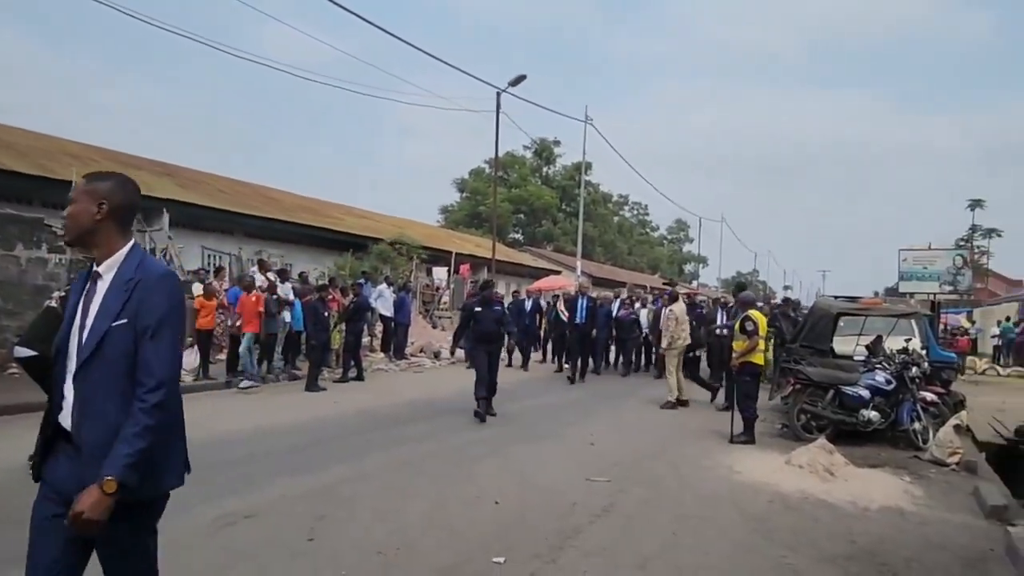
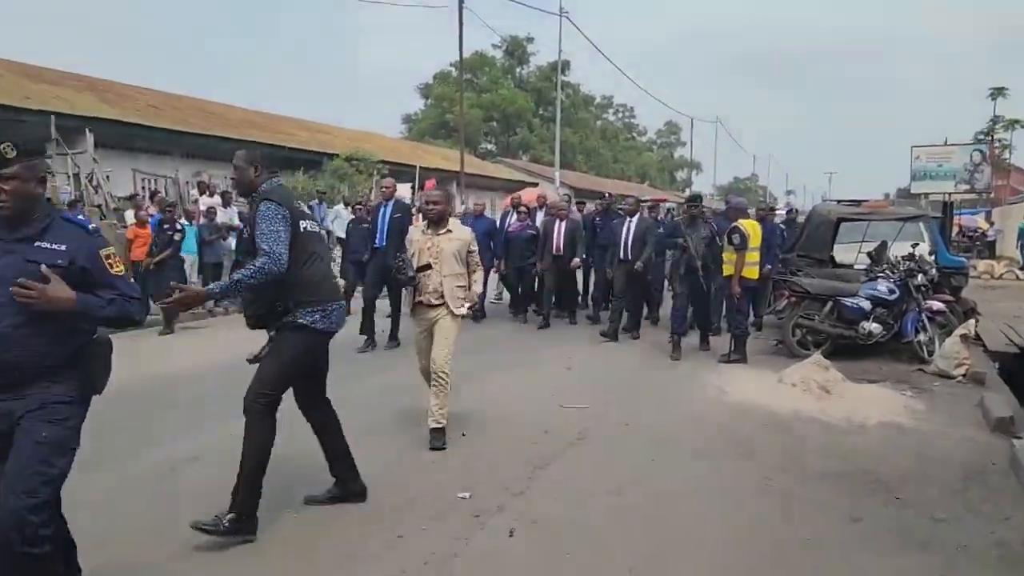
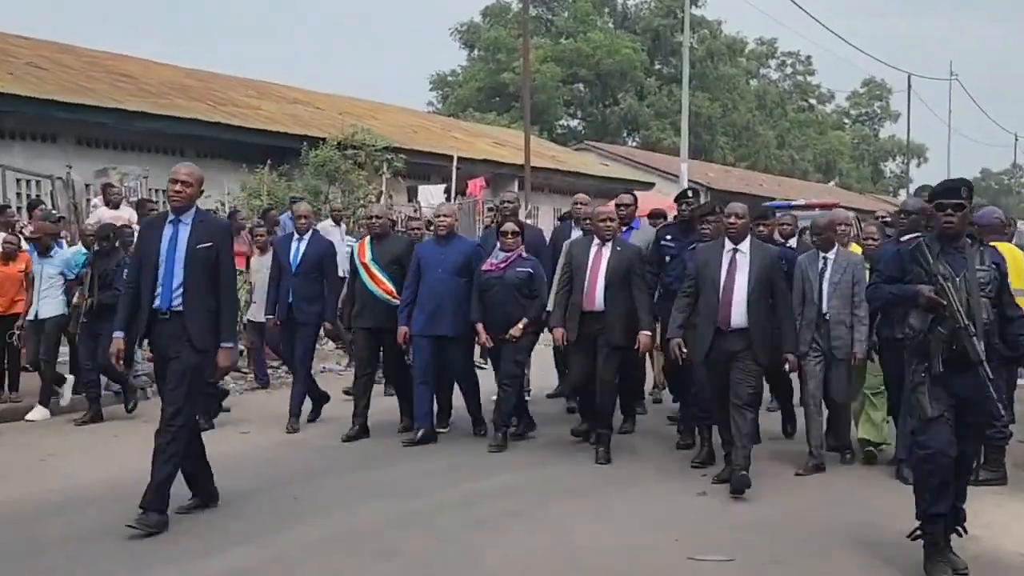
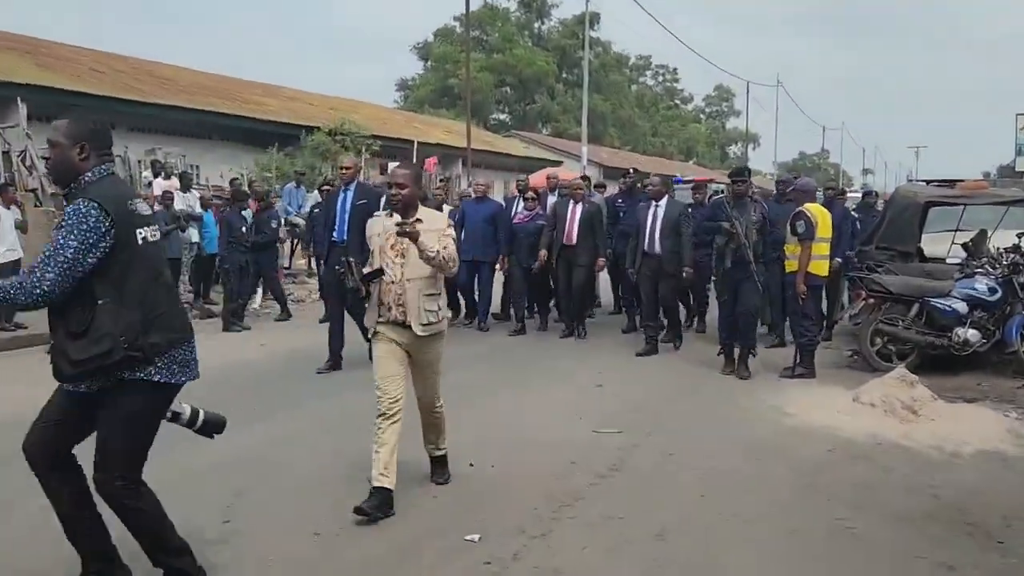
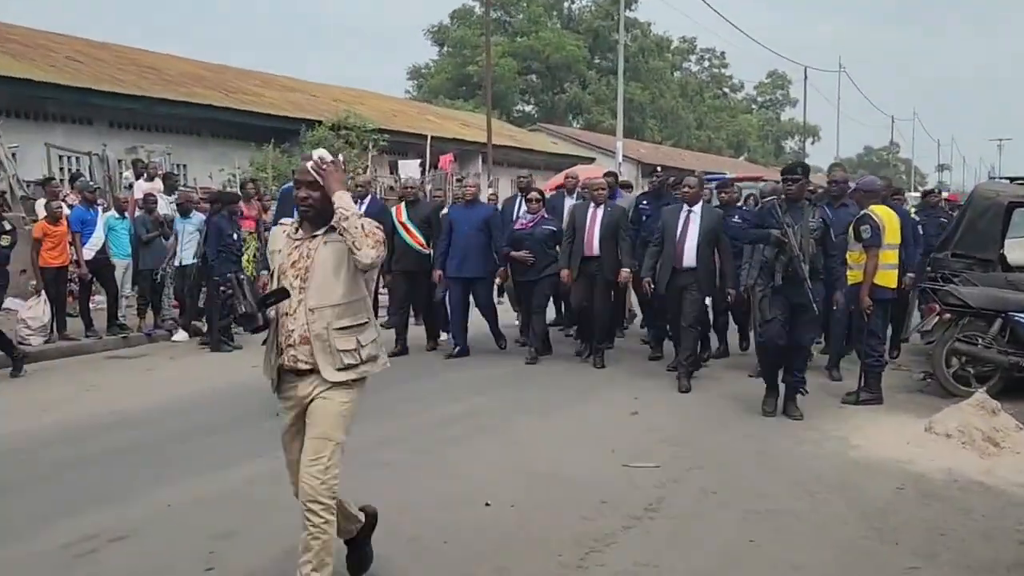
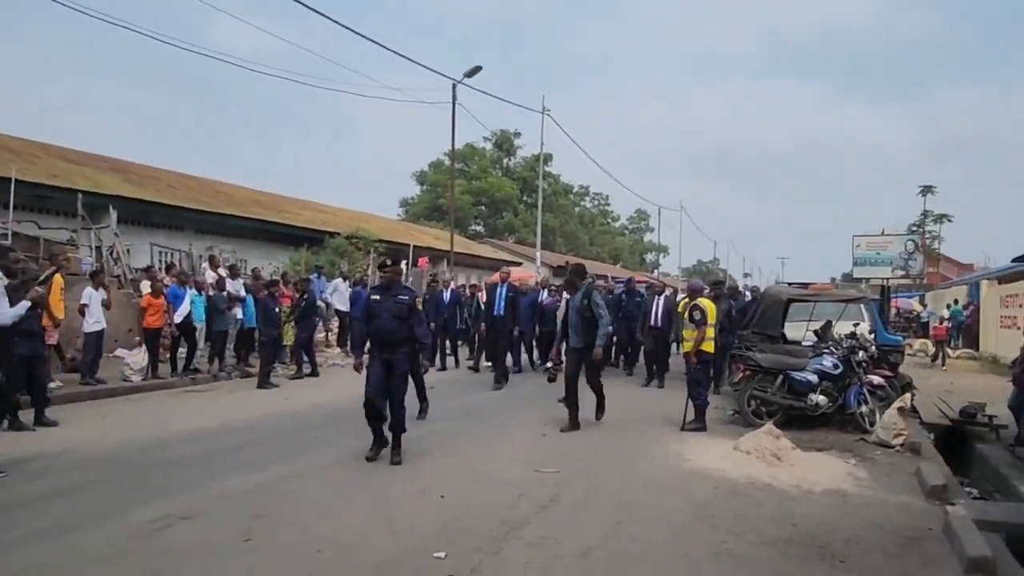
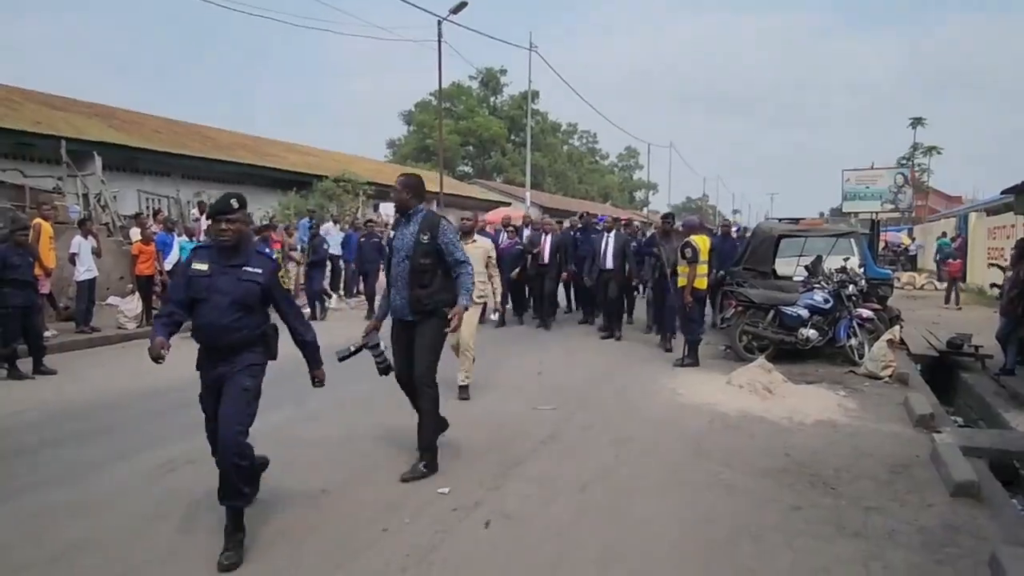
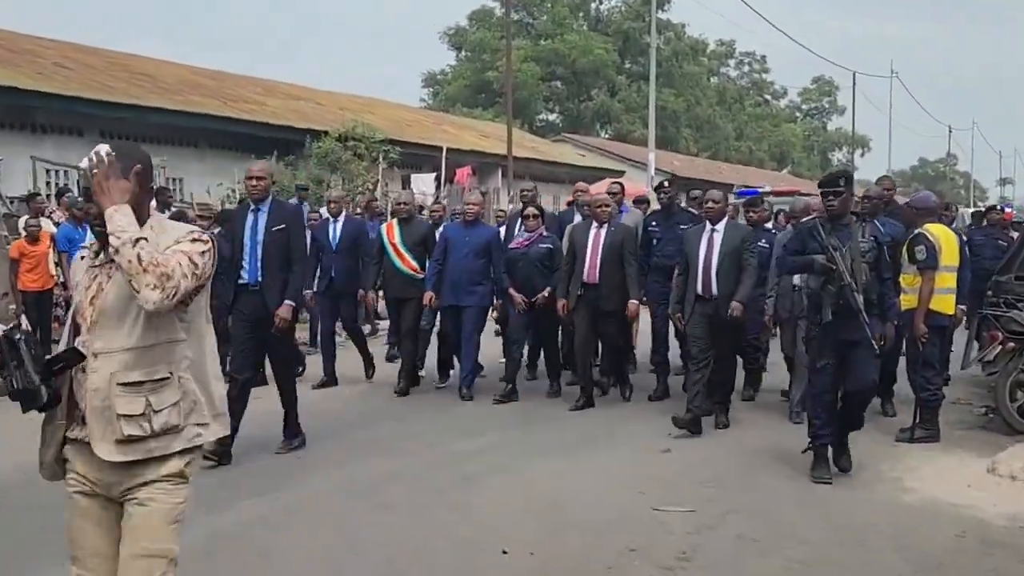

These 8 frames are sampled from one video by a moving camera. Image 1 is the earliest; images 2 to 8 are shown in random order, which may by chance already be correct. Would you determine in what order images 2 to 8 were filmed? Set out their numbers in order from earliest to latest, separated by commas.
6, 7, 2, 4, 5, 8, 3
